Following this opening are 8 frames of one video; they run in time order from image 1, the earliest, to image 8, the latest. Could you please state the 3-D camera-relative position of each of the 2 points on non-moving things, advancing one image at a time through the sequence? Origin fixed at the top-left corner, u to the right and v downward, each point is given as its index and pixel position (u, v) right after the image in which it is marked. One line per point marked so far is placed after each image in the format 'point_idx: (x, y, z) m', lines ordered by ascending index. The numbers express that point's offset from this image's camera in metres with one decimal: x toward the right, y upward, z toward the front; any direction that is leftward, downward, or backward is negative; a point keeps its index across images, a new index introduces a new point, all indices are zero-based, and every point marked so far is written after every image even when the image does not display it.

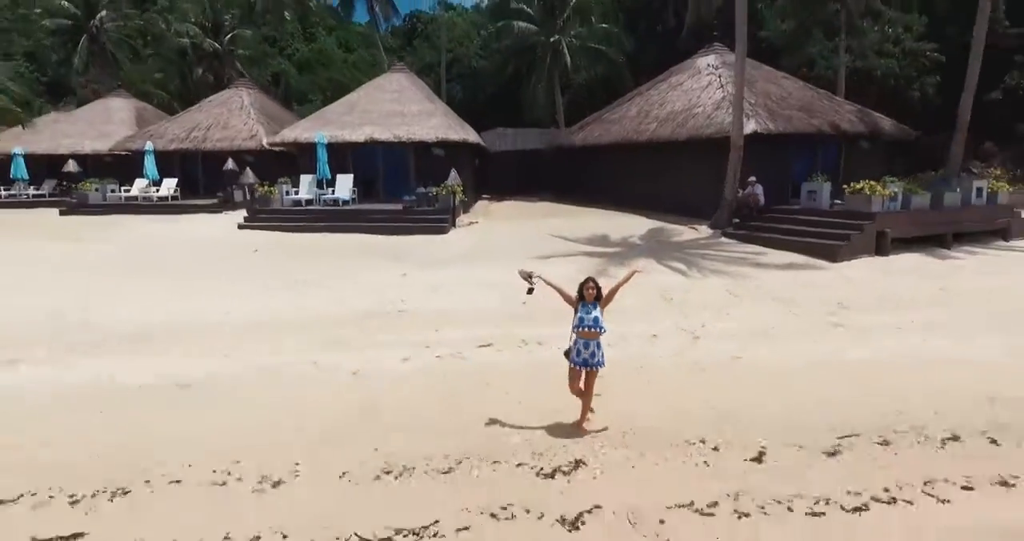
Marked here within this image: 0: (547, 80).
0: (+0.9, +4.8, +15.8) m
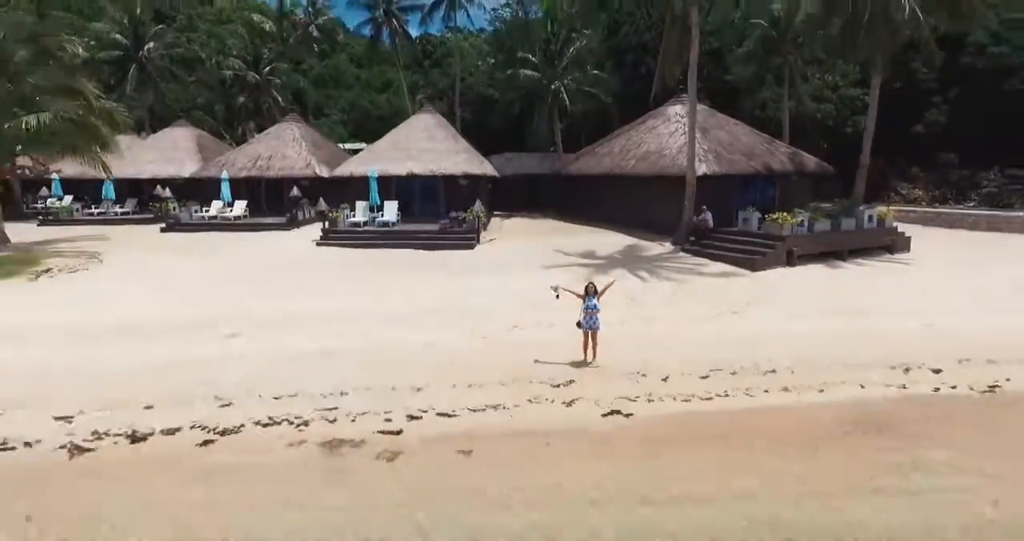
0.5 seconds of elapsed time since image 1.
0: (+1.1, +4.7, +18.8) m
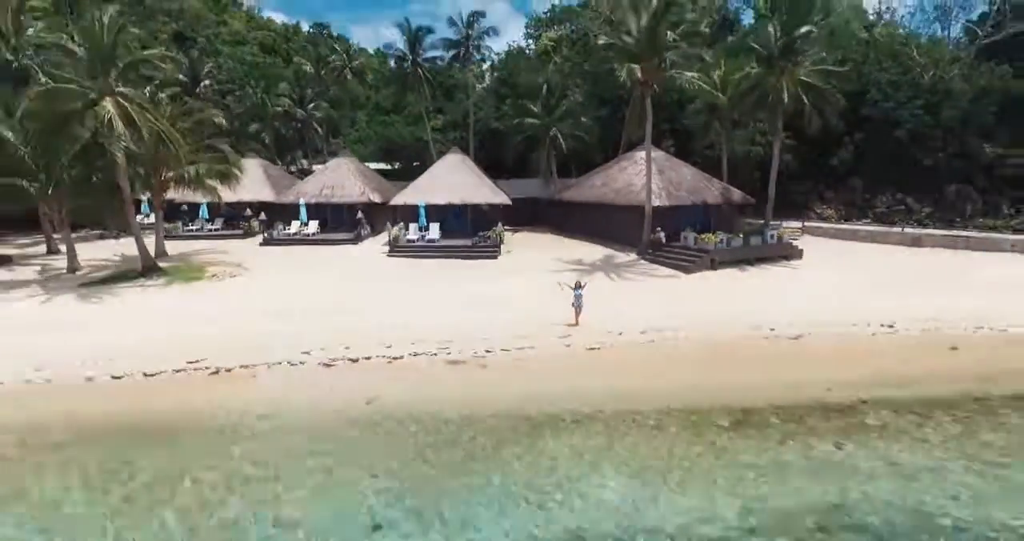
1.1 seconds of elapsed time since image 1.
0: (+1.3, +4.6, +24.0) m
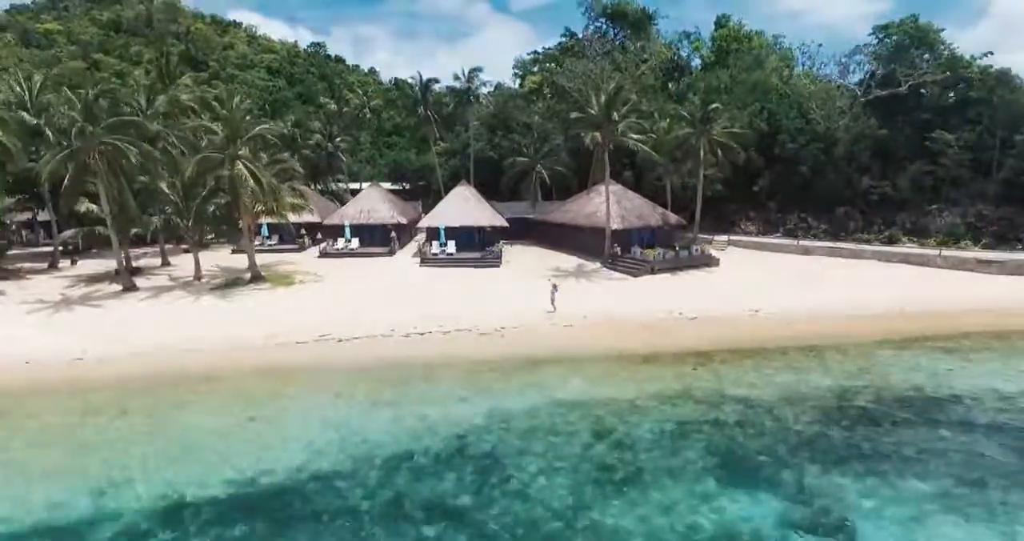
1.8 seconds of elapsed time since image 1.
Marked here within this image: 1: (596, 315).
0: (+1.0, +4.4, +30.5) m
1: (+2.4, -1.3, +17.6) m
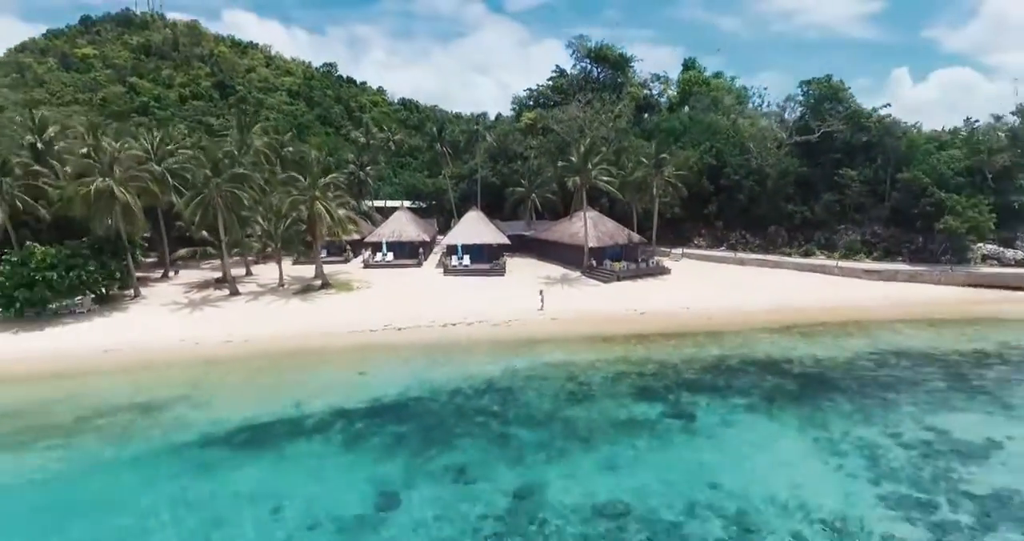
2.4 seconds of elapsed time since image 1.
0: (+1.0, +4.0, +38.1) m
1: (+2.5, -1.7, +25.2) m
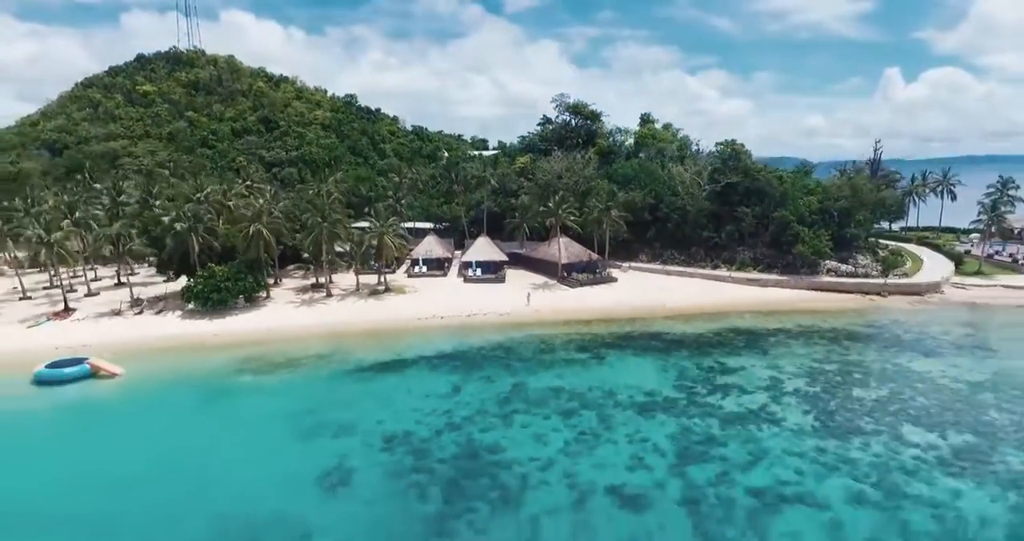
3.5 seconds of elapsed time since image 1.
0: (+0.8, +3.4, +53.1) m
1: (+2.4, -2.3, +40.2) m
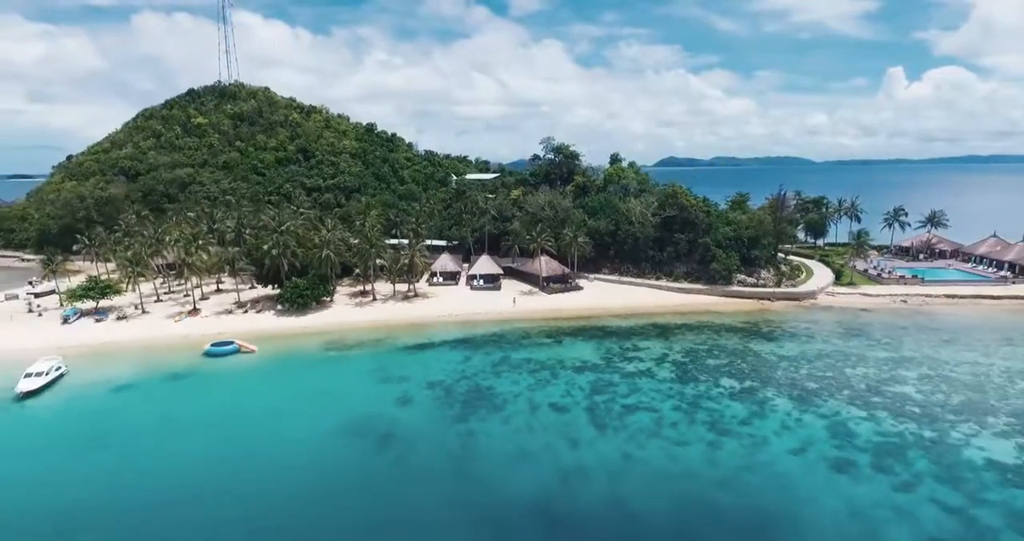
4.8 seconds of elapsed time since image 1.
0: (+0.2, +2.3, +69.9) m
1: (+1.7, -3.4, +57.0) m
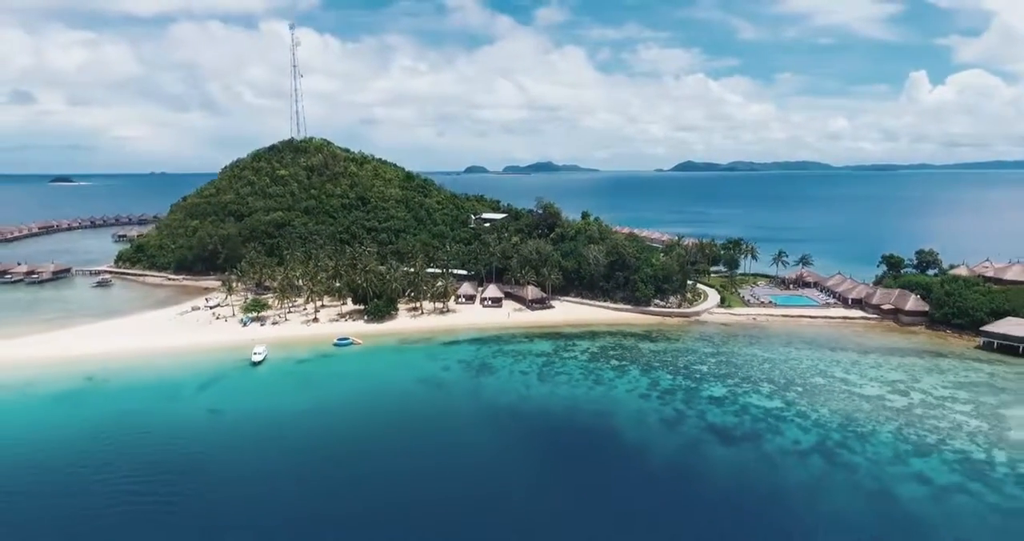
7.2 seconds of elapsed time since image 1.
0: (0.0, -1.6, +105.3) m
1: (+1.1, -7.3, +92.3) m
